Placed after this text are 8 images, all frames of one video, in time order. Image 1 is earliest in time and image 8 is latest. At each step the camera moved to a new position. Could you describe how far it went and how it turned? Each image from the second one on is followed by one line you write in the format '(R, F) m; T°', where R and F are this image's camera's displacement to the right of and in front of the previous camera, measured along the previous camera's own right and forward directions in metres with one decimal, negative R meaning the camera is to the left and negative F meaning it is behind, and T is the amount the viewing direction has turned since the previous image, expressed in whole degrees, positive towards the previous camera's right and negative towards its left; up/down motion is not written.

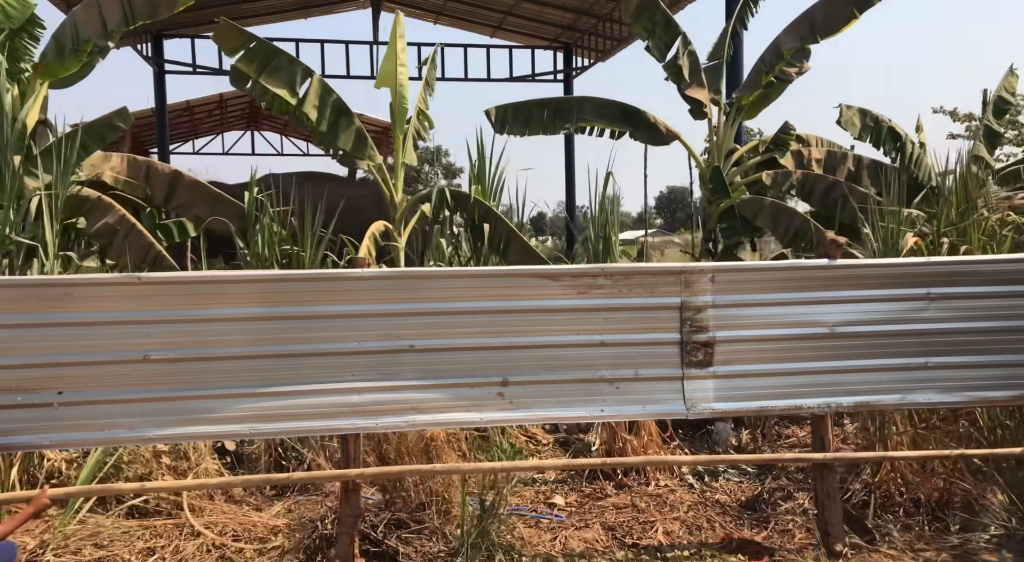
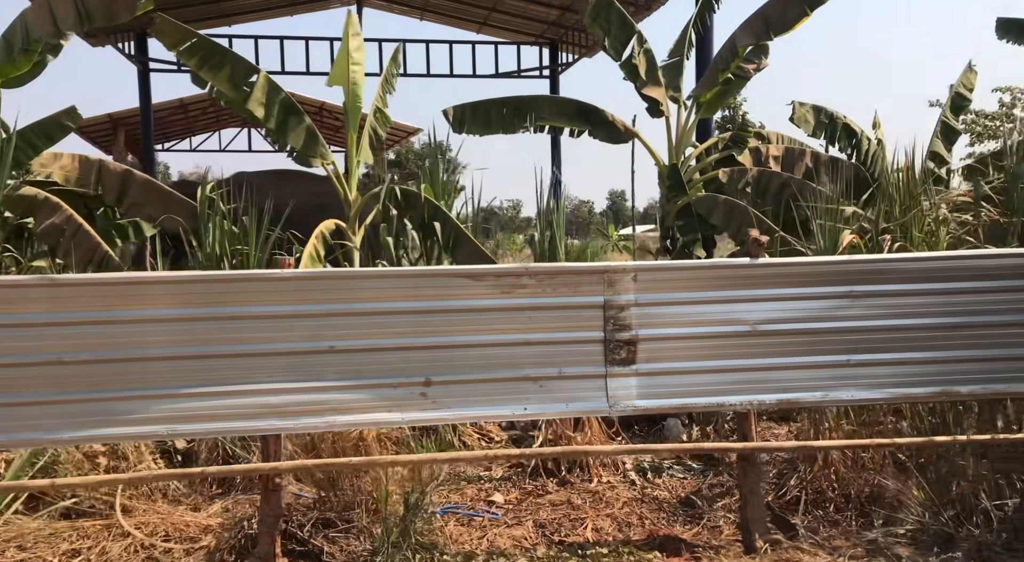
(+0.4, 0.0) m; 0°
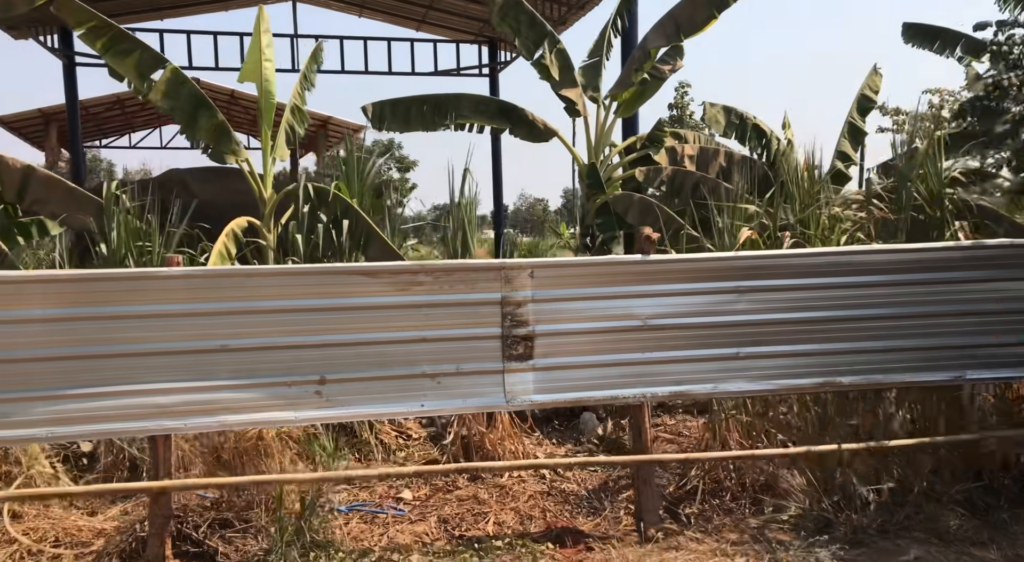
(+0.3, 0.0) m; +4°
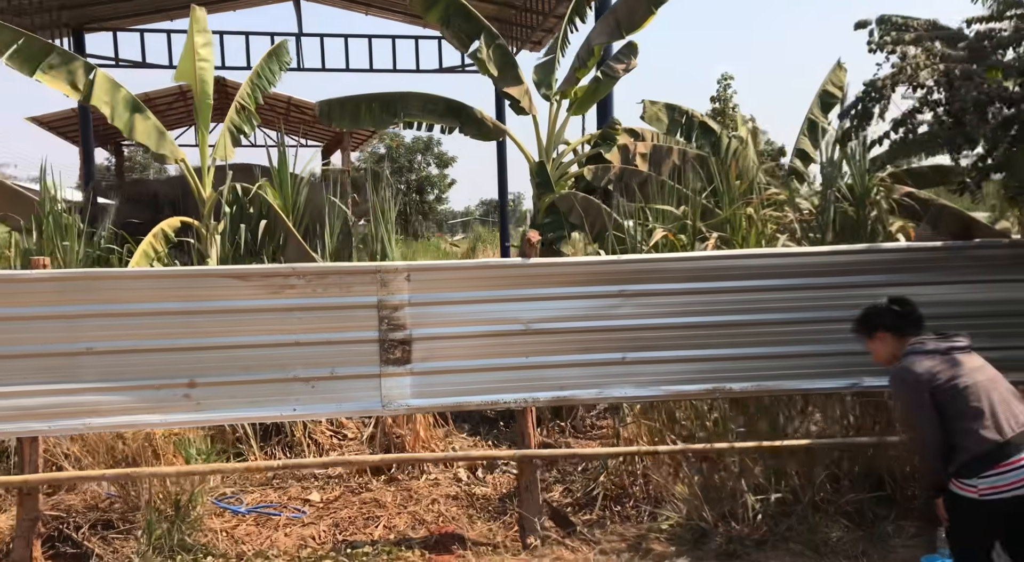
(+0.8, +0.1) m; -2°
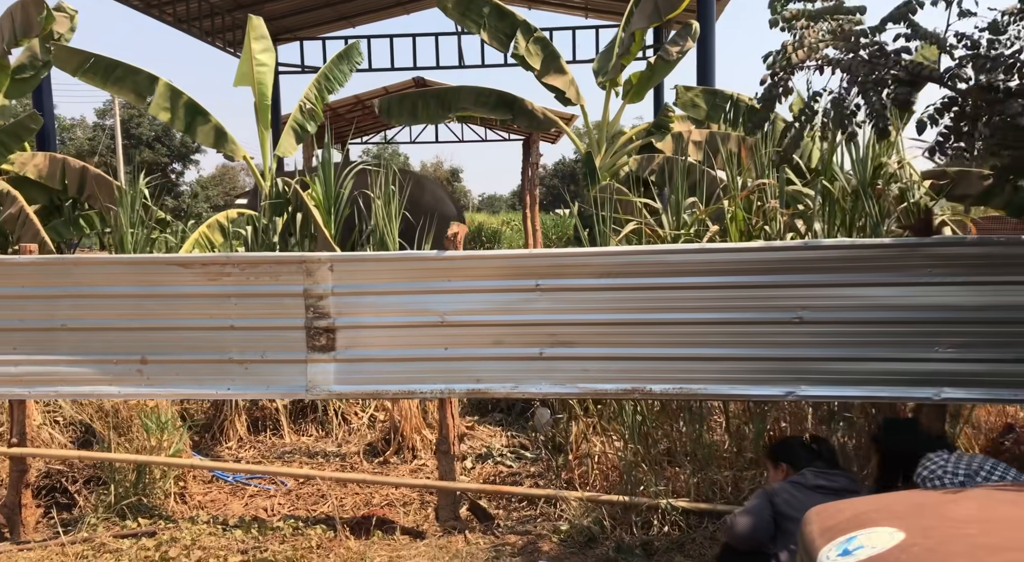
(+1.4, +0.2) m; -15°
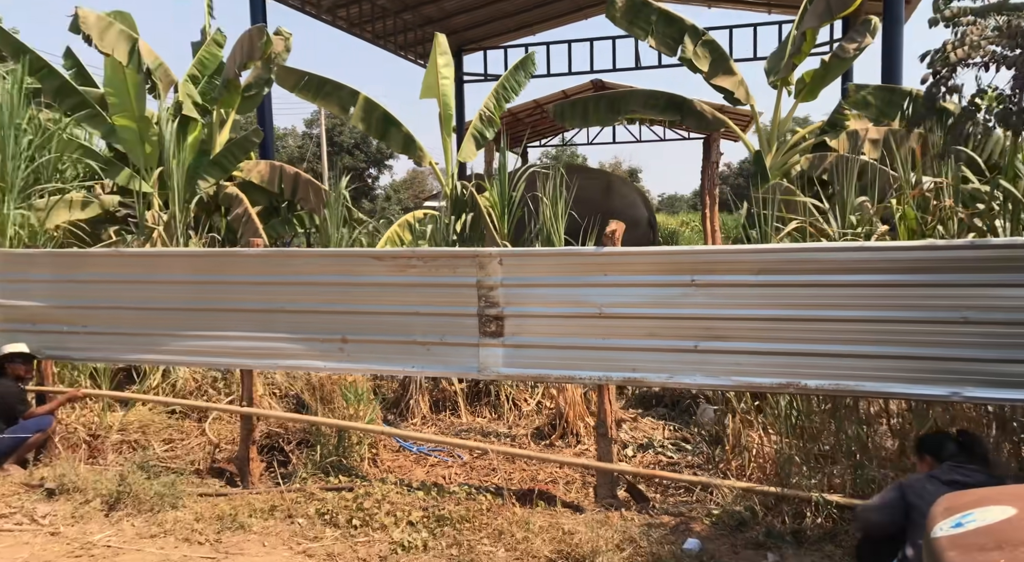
(+0.1, -0.3) m; -12°
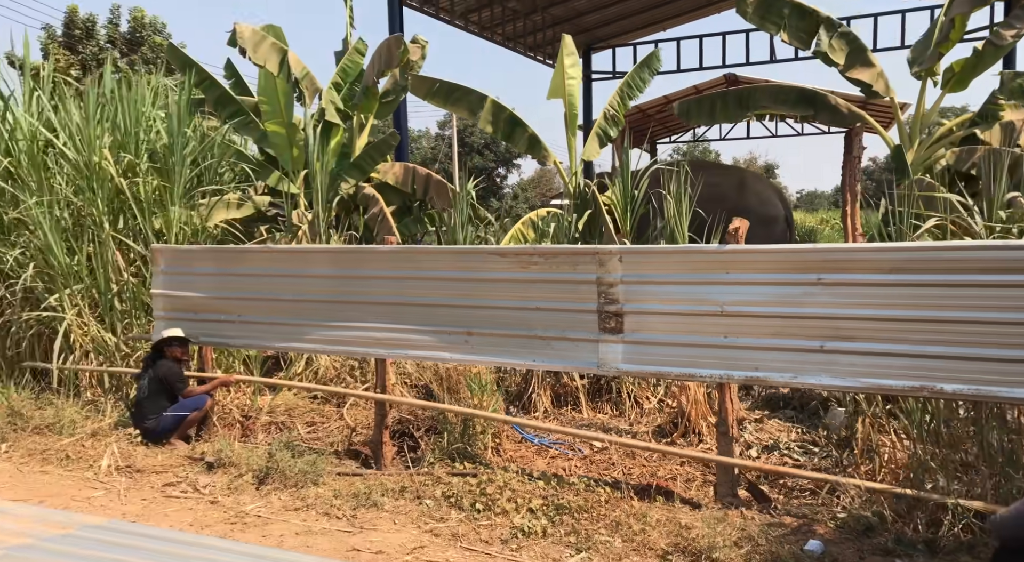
(0.0, -0.1) m; -9°
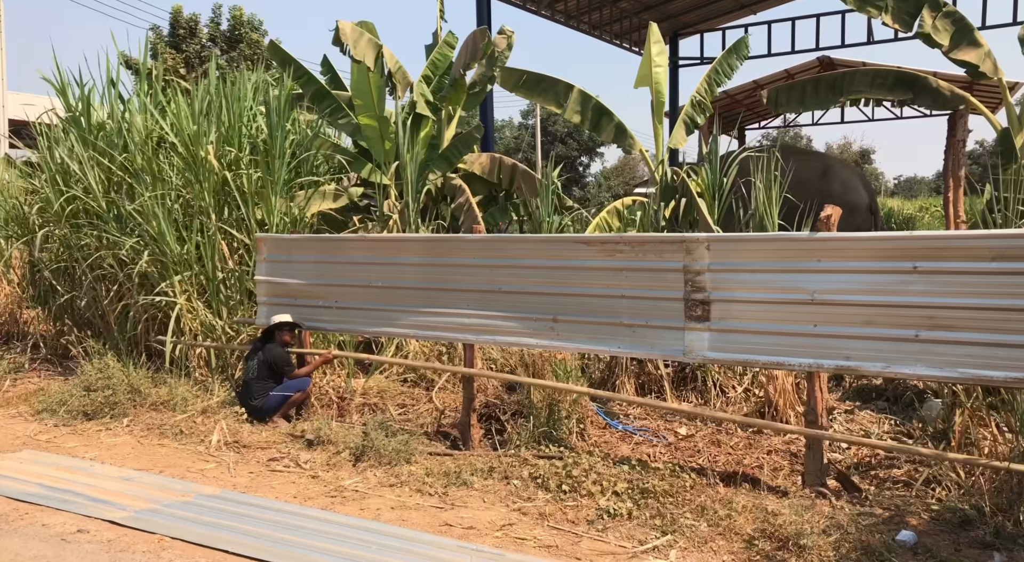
(0.0, -0.1) m; -6°
